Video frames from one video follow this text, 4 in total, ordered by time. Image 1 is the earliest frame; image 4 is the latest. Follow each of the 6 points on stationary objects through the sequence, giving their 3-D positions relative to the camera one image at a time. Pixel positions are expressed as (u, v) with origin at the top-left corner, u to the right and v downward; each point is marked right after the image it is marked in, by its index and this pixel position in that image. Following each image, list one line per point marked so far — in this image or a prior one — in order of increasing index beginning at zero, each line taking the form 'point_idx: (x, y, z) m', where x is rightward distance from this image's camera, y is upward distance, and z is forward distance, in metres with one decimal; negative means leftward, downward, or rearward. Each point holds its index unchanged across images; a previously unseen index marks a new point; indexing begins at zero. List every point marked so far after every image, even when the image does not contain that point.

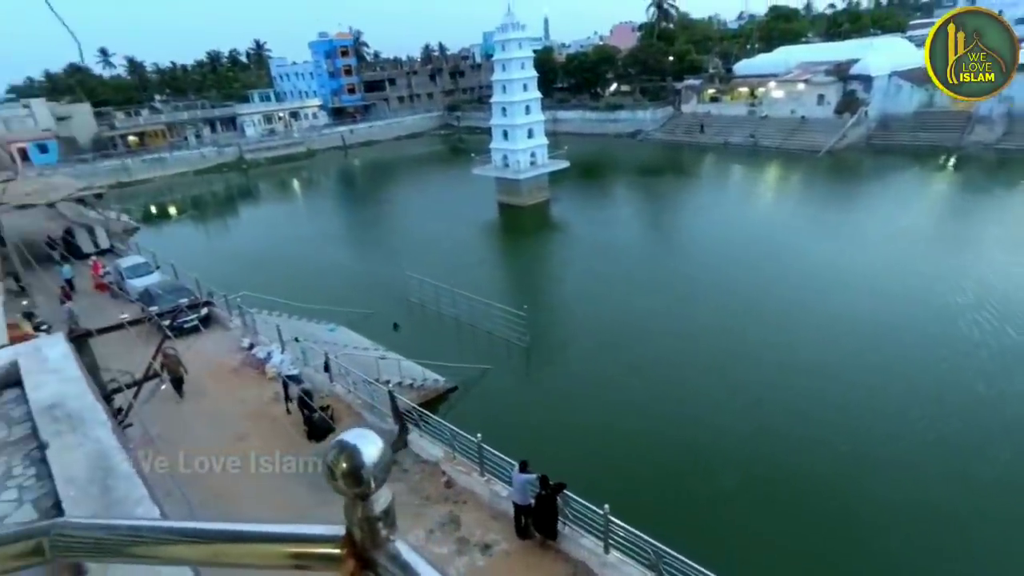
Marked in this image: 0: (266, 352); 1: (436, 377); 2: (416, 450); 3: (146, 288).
0: (-6.1, -1.6, +13.6) m
1: (-2.0, -2.4, +14.7) m
2: (-2.0, -3.2, +11.1) m
3: (-10.2, 0.0, +15.6) m
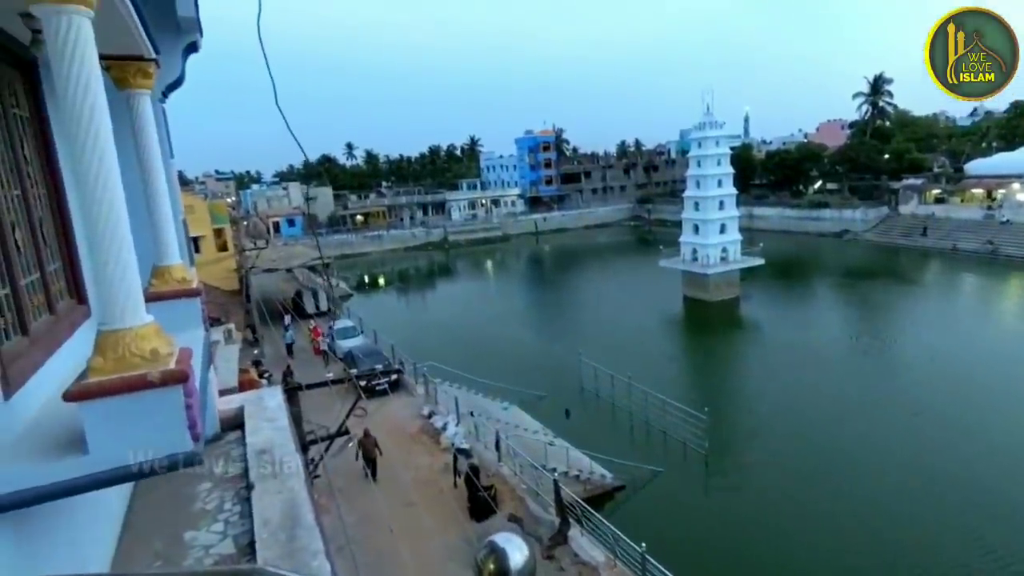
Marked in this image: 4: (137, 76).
0: (-1.8, -3.4, +14.0) m
1: (+2.3, -4.7, +14.0) m
2: (+1.4, -4.9, +10.4) m
3: (-5.2, -1.9, +17.2) m
4: (-4.8, +2.8, +7.2) m
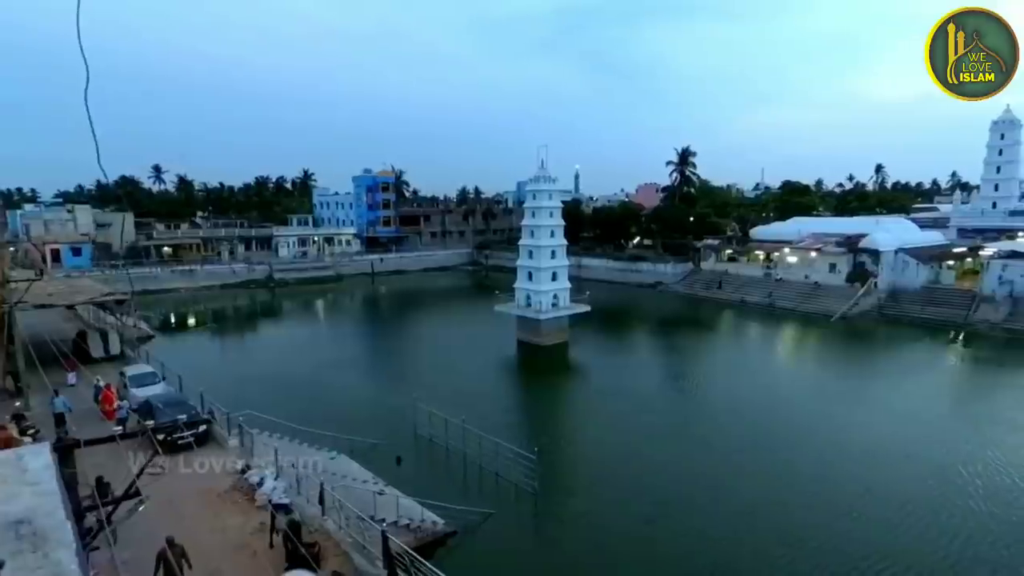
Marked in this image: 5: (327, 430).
0: (-5.9, -4.4, +12.7) m
1: (-1.9, -5.8, +13.7) m
2: (-1.9, -5.9, +10.0) m
3: (-9.9, -2.9, +15.0) m
4: (-6.9, +2.2, +5.6) m
5: (-6.4, -4.7, +18.9) m
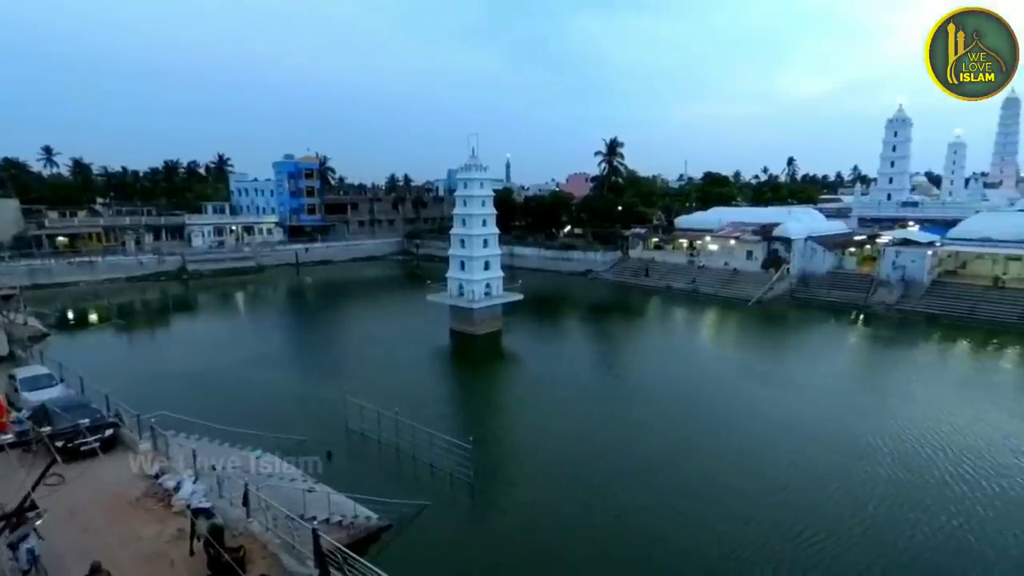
0: (-7.3, -4.2, +12.0) m
1: (-3.5, -5.5, +13.4) m
2: (-3.0, -5.7, +9.7) m
3: (-11.7, -2.8, +13.7) m
4: (-7.6, +2.2, +4.7) m
5: (-8.6, -4.5, +18.1) m
